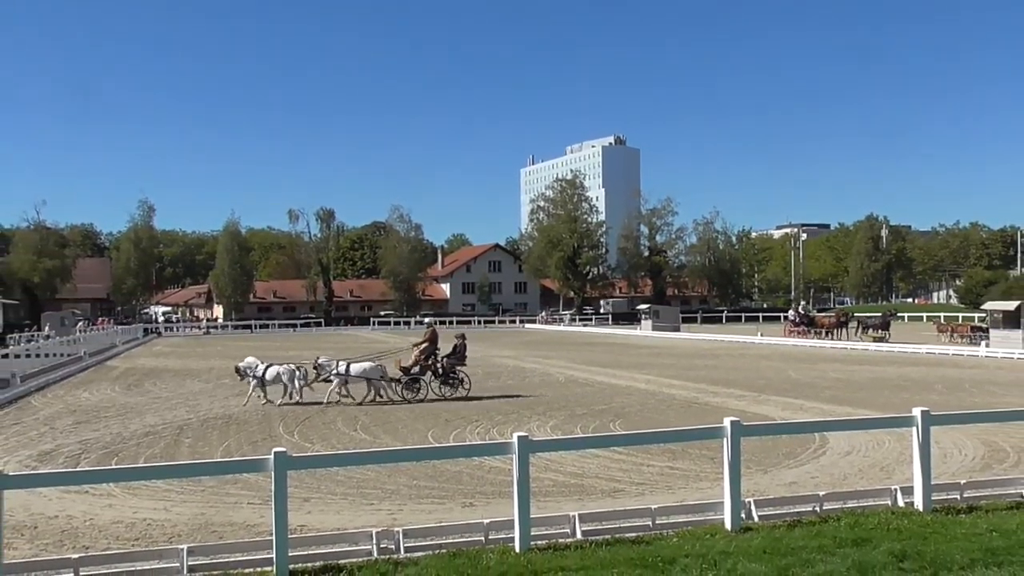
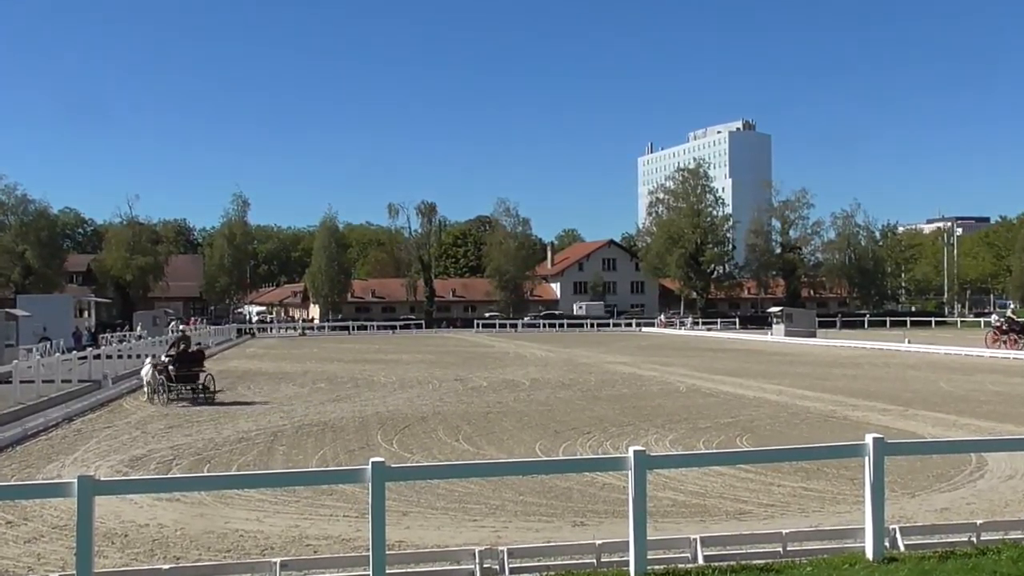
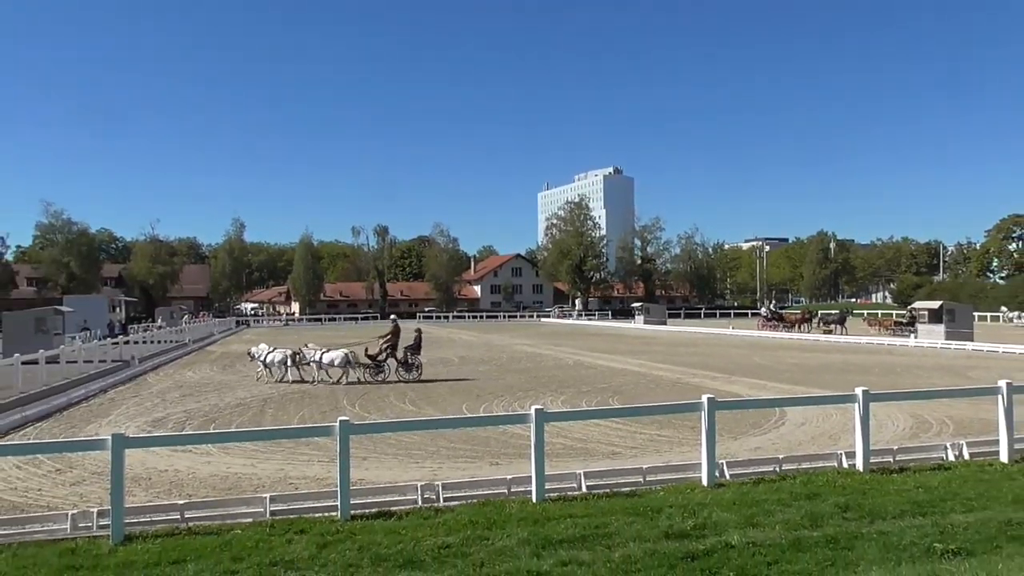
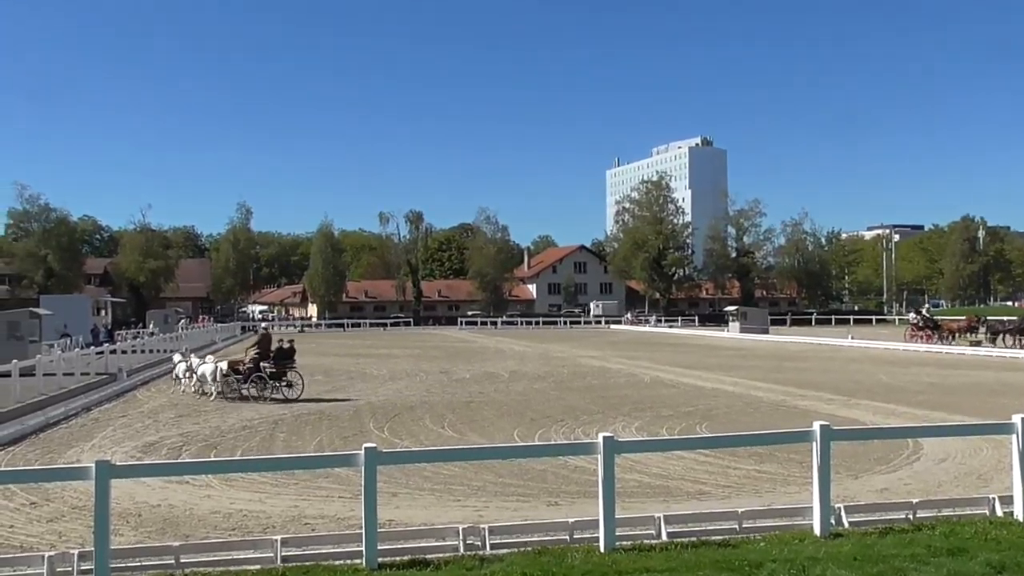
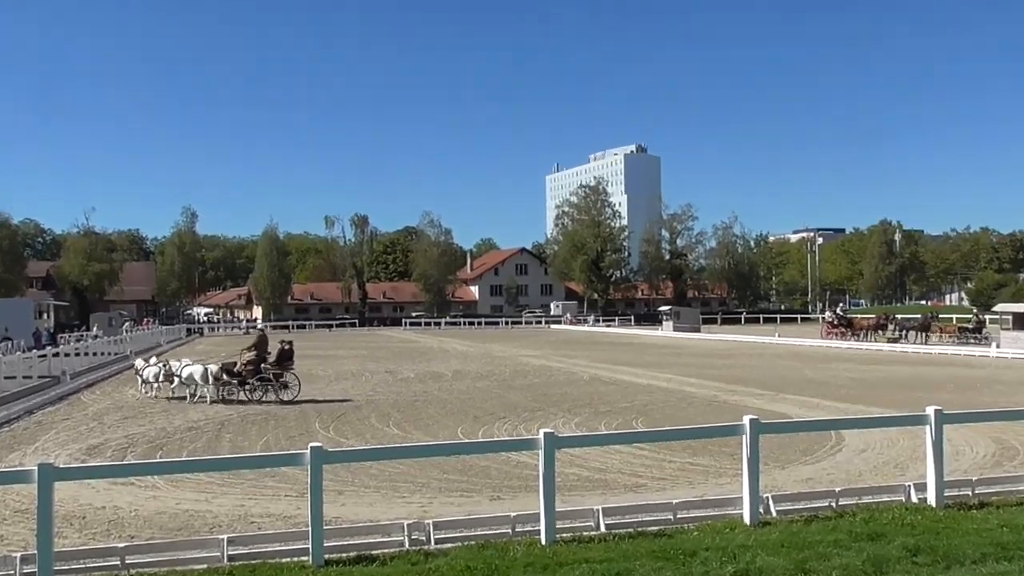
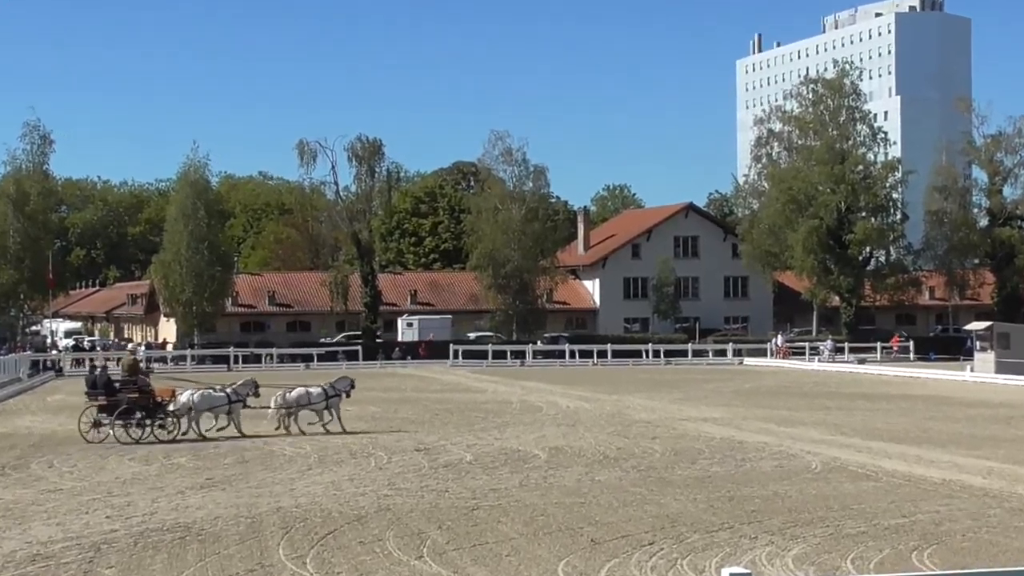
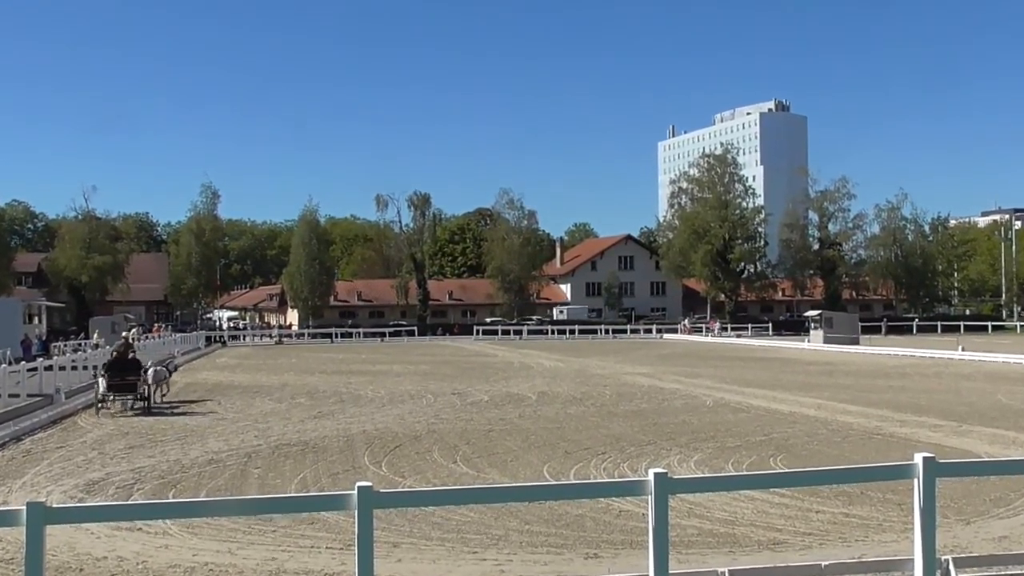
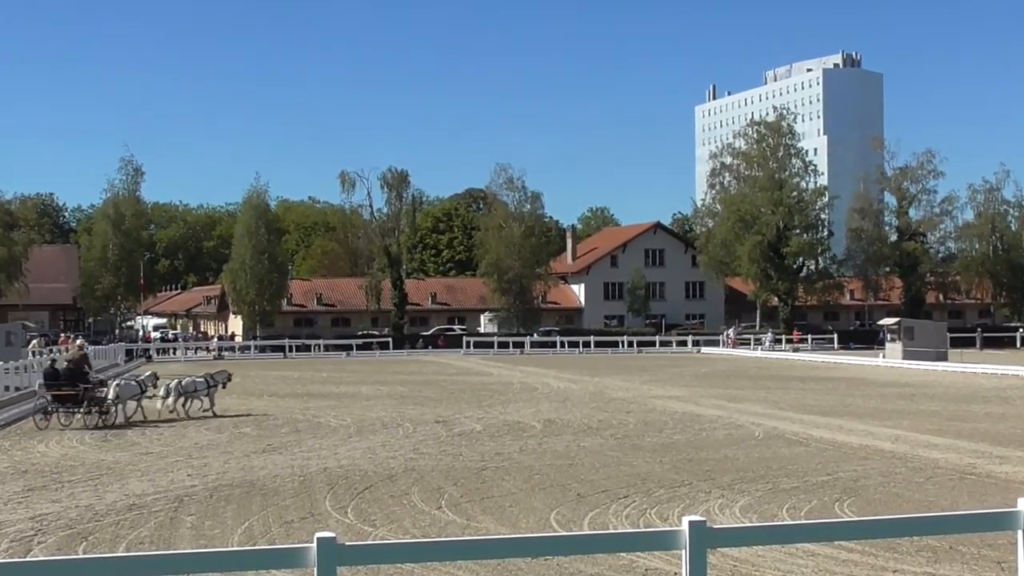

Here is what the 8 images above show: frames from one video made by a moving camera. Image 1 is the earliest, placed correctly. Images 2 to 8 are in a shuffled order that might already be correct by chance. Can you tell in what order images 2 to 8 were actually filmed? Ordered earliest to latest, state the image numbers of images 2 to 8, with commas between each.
3, 5, 4, 2, 7, 8, 6
